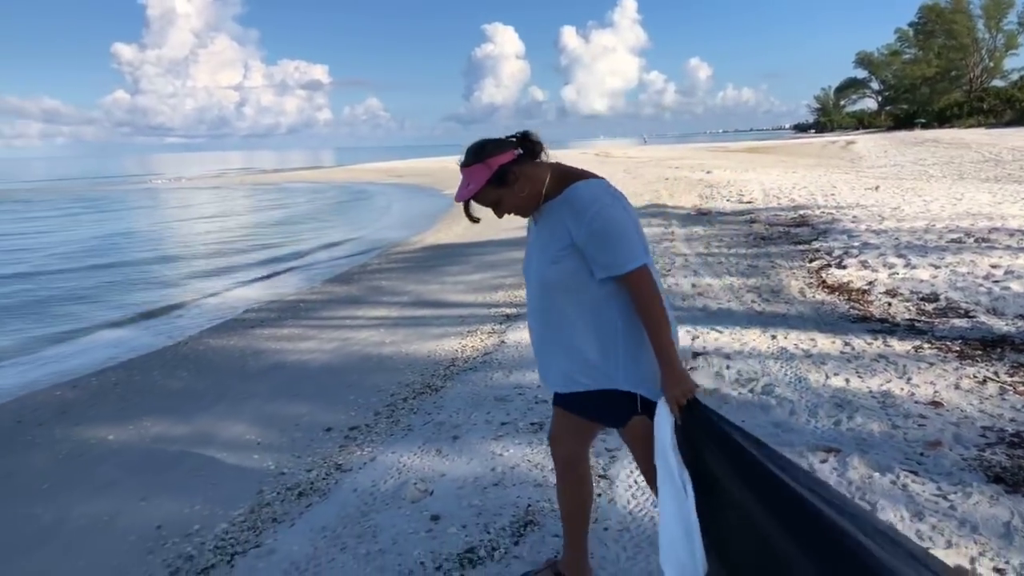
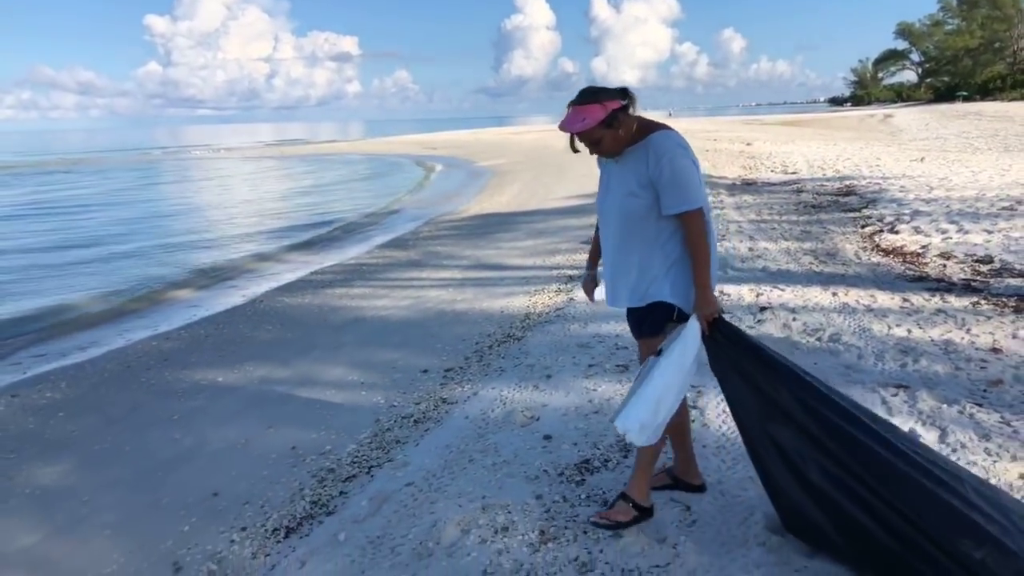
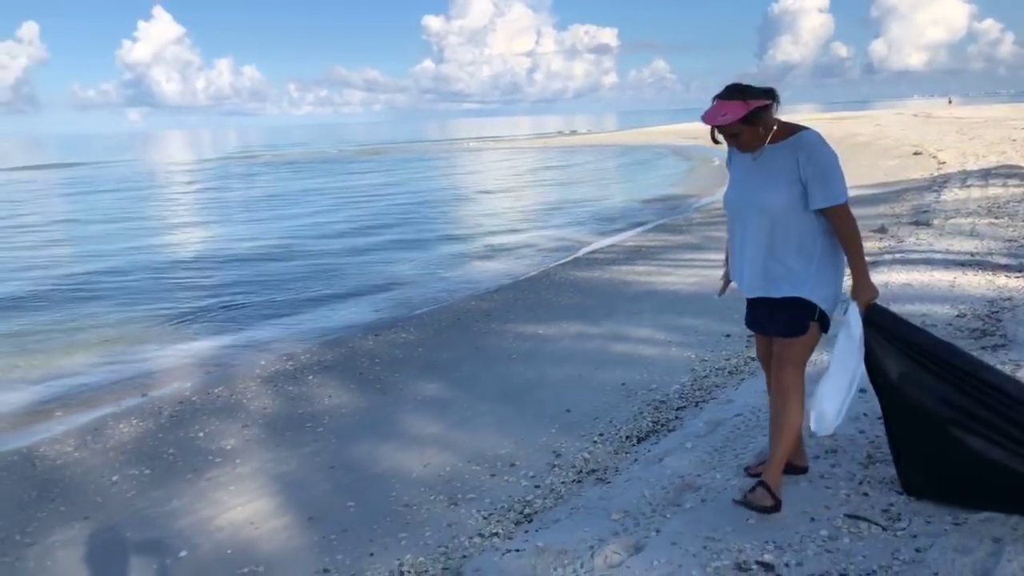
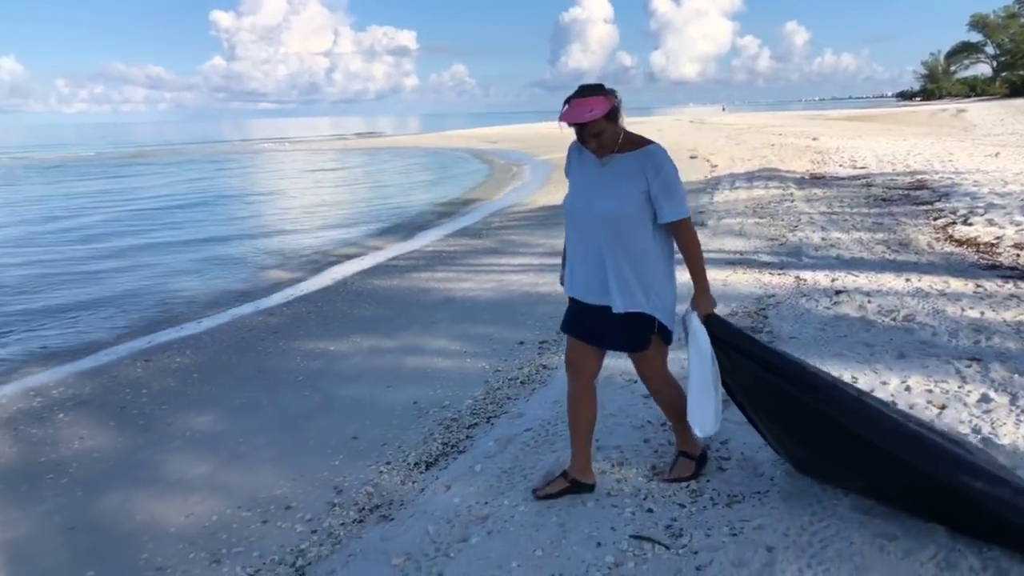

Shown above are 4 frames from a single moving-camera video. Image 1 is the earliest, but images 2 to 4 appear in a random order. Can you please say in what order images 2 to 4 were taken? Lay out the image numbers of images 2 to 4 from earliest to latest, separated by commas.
2, 4, 3
